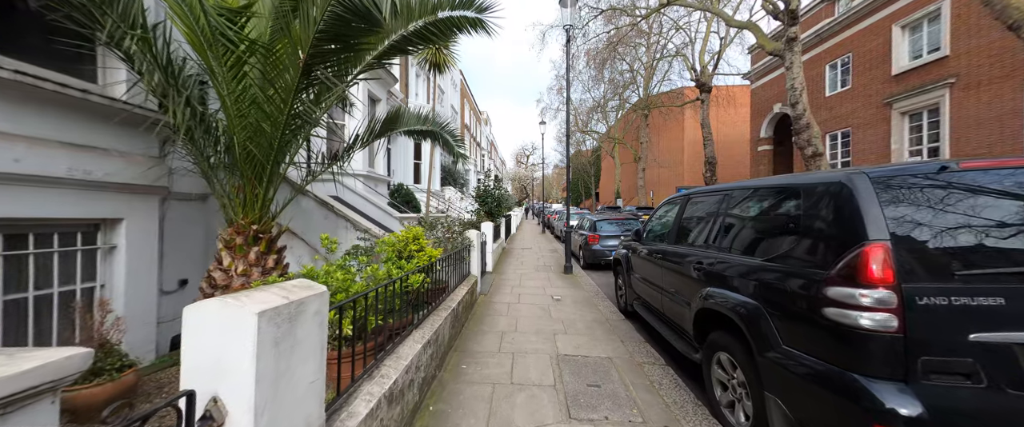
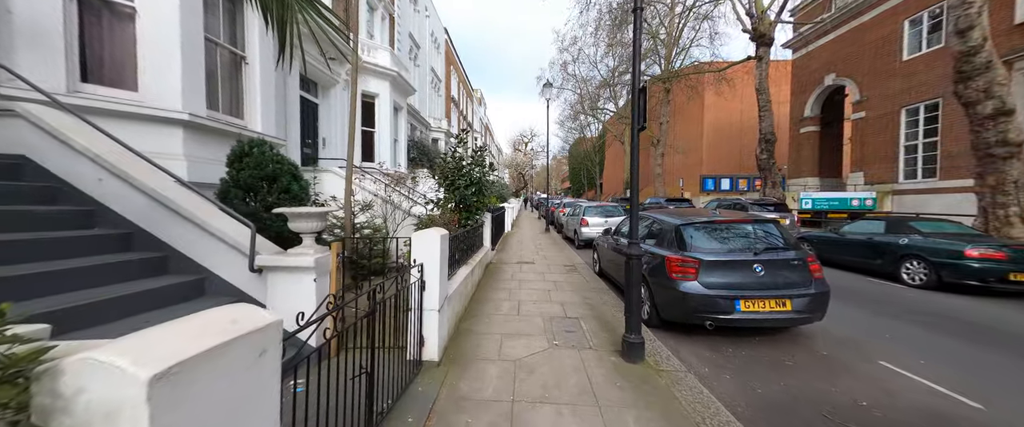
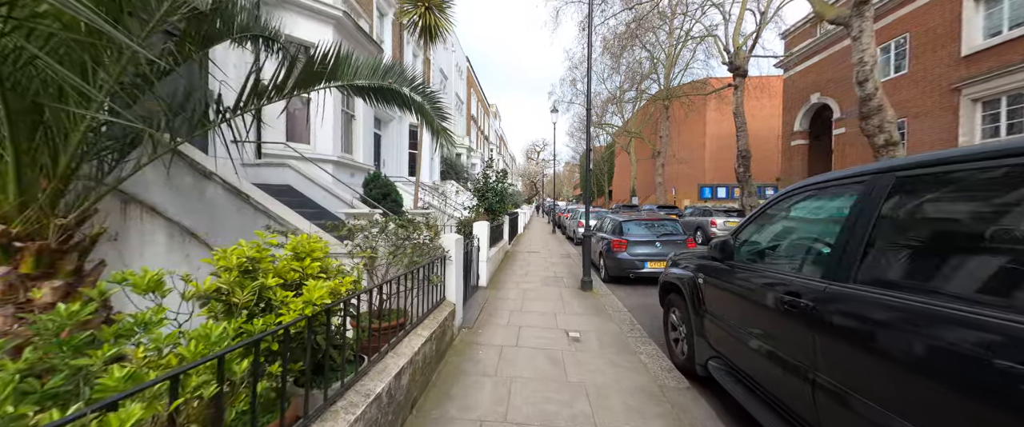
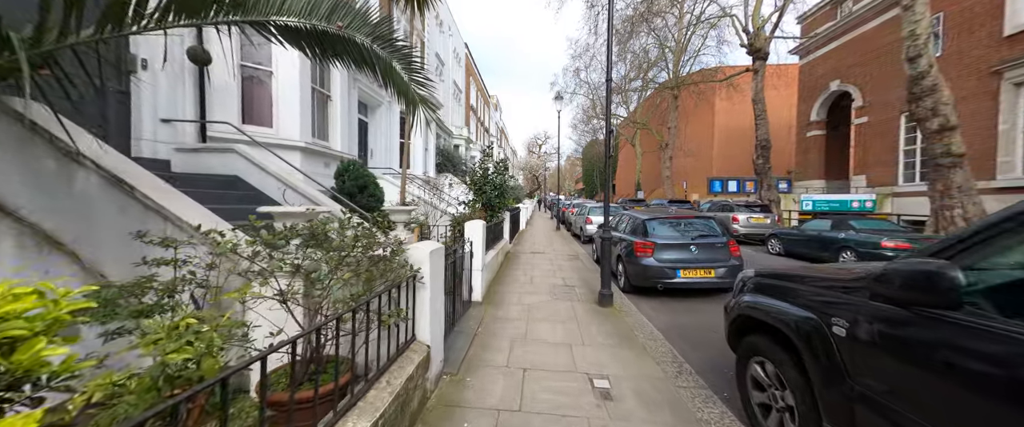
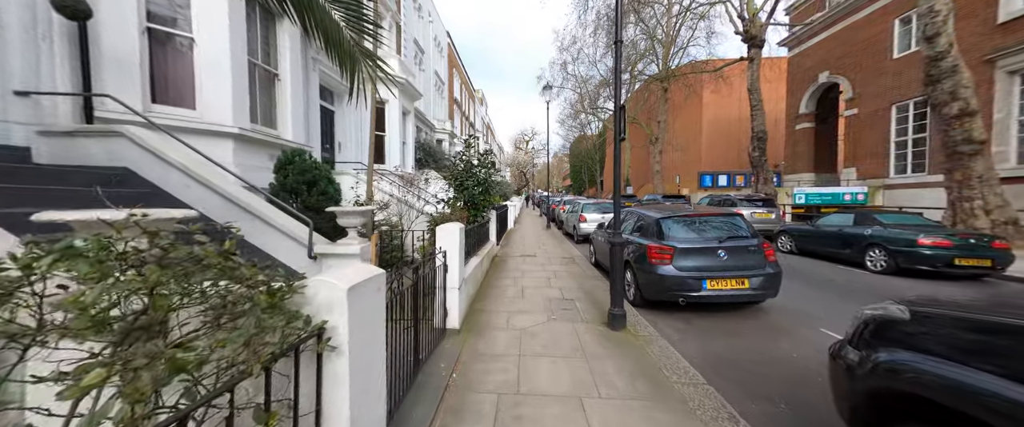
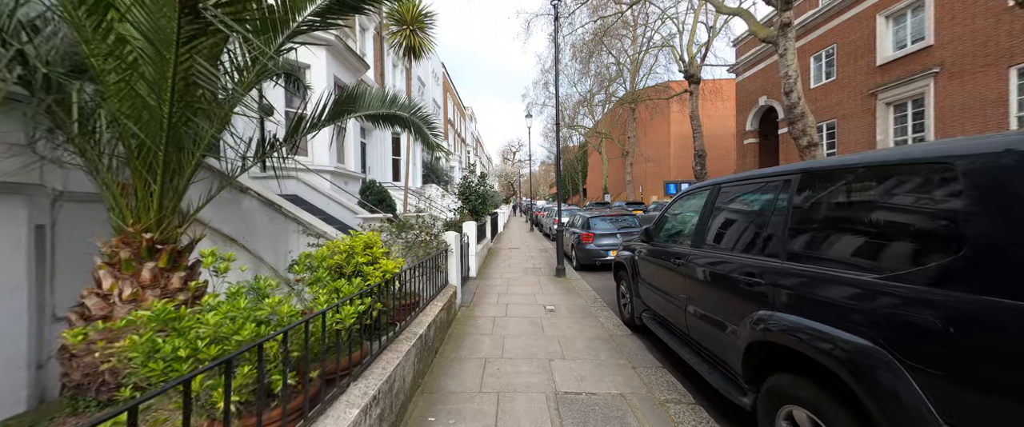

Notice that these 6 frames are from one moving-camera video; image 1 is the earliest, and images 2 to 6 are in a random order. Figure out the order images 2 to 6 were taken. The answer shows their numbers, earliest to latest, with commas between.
6, 3, 4, 5, 2
